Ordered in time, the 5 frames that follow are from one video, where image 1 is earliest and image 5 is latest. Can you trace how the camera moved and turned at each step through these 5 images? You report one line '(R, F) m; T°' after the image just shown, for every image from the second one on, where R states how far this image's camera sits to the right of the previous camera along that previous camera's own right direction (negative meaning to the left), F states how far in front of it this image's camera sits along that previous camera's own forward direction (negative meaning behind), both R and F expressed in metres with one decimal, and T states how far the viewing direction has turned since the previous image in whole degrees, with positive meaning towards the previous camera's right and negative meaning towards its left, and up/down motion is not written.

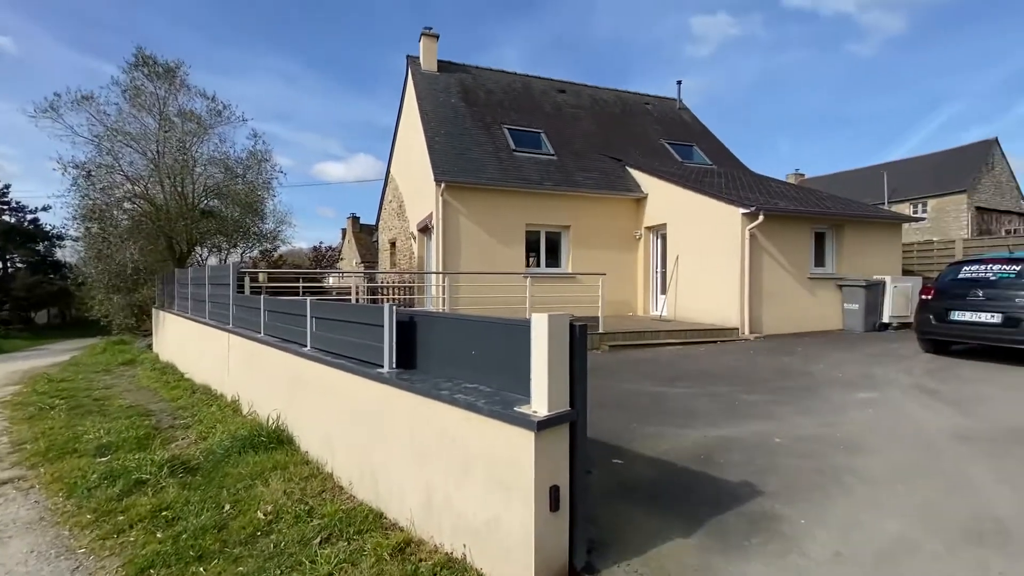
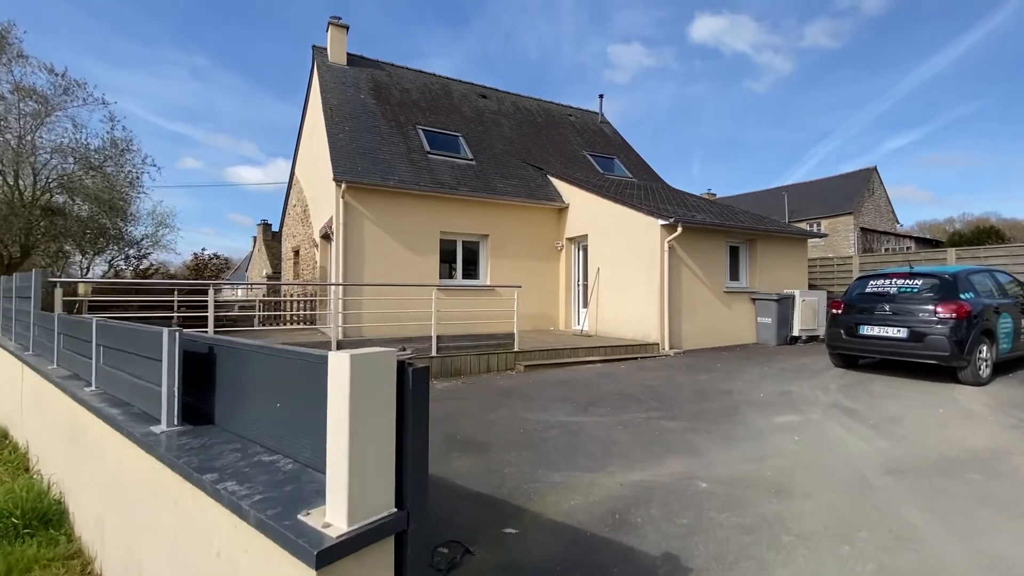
(+0.4, +0.8) m; +8°
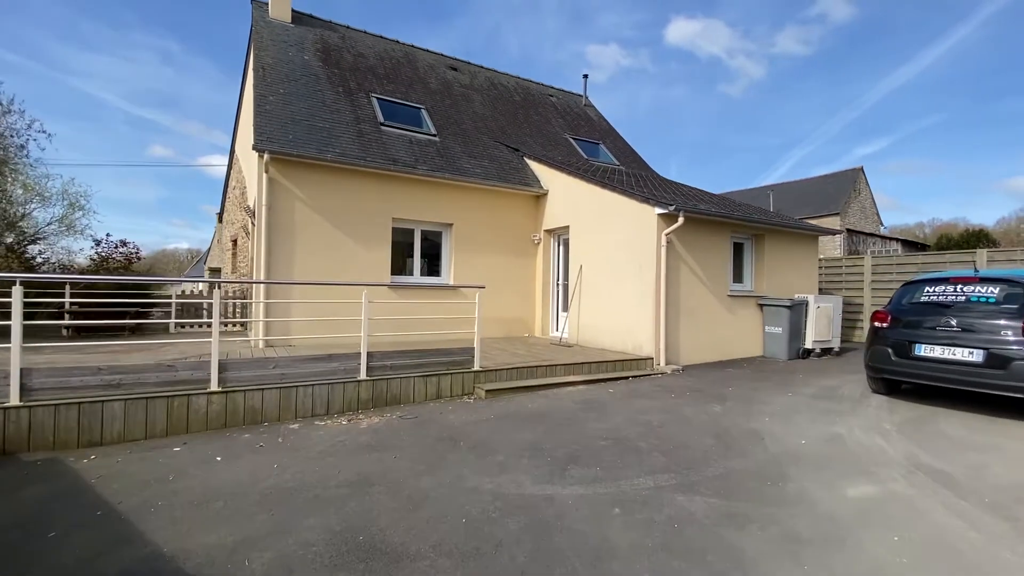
(+0.2, +1.7) m; +2°
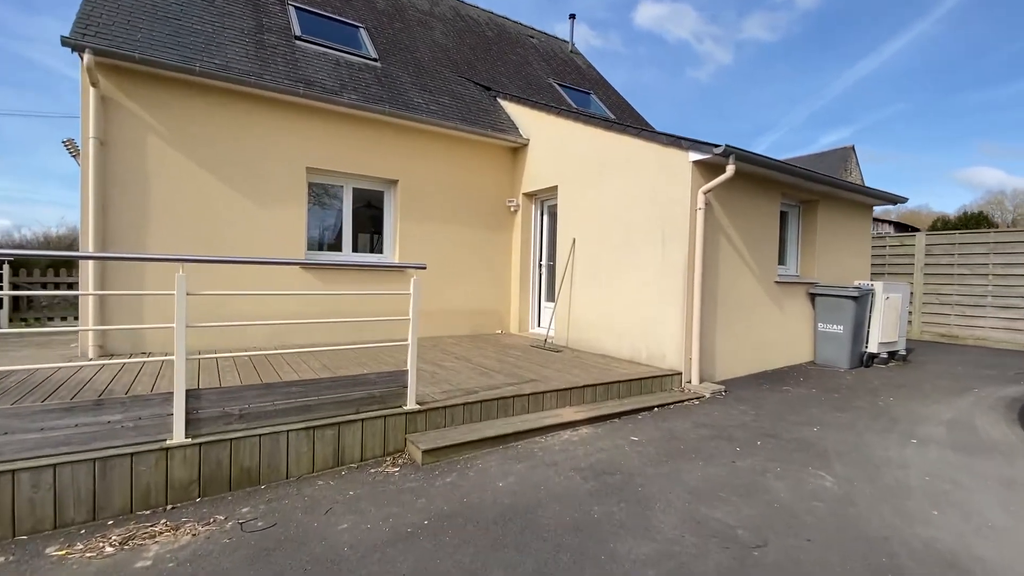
(+0.1, +2.4) m; +3°
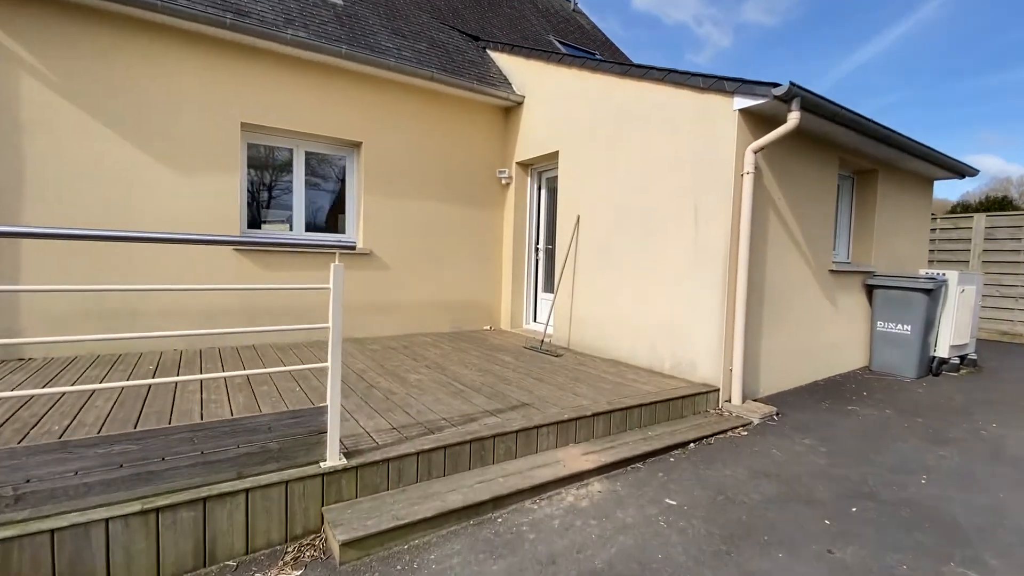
(+0.1, +1.2) m; 0°
